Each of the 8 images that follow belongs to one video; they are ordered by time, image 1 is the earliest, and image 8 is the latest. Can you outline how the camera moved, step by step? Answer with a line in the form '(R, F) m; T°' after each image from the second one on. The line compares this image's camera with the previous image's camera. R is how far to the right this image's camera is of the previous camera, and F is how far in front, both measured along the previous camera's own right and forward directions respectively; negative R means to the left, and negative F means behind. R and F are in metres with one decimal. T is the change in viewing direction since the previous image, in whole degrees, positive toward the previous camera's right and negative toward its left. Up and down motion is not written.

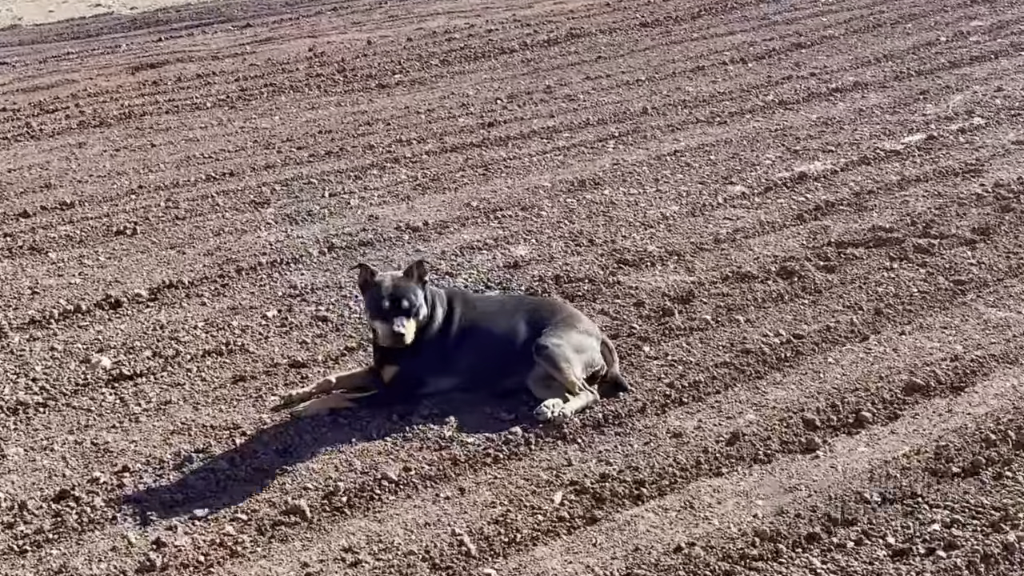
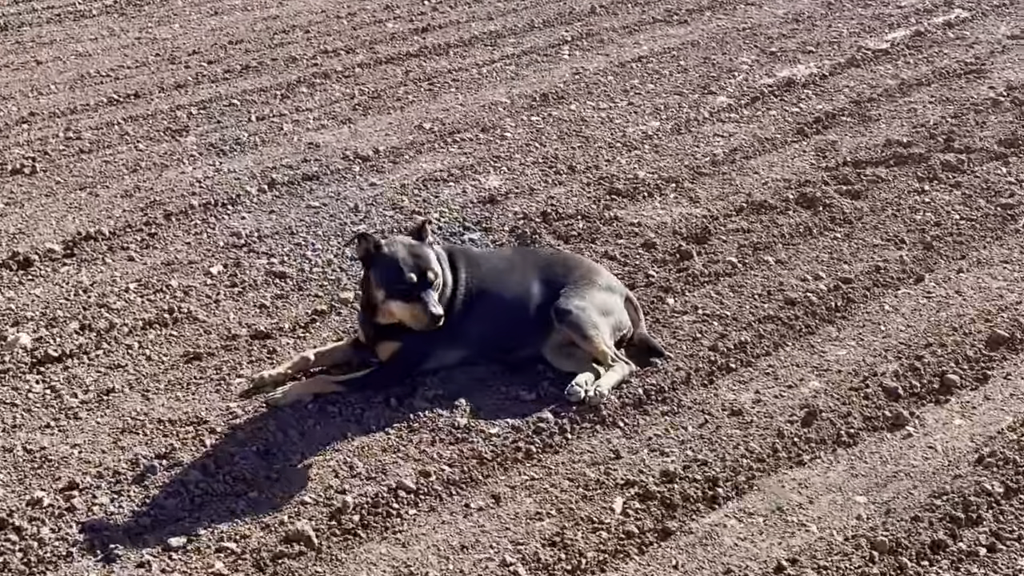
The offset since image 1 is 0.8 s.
(-0.7, +1.3) m; +5°
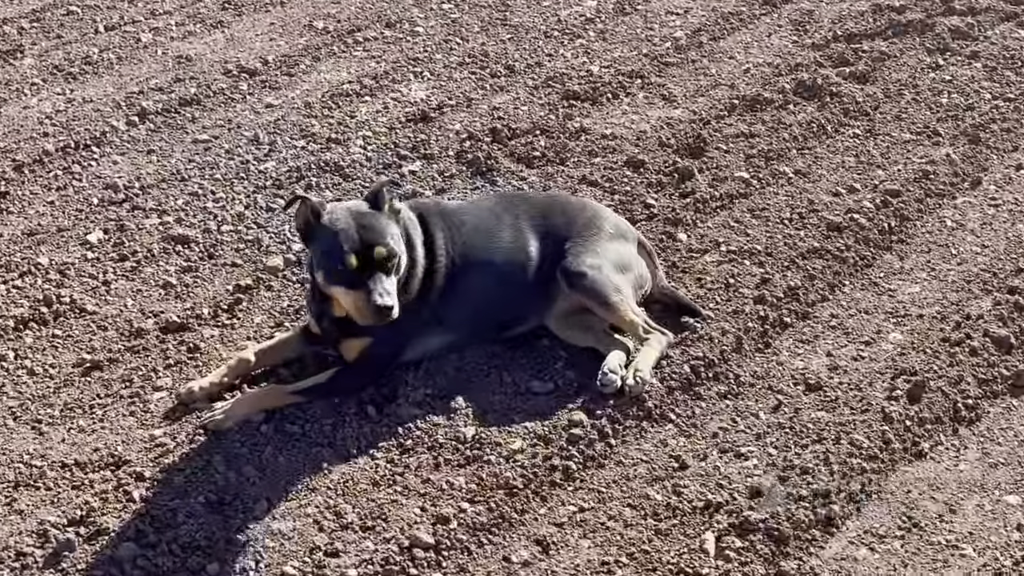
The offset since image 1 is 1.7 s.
(-0.6, +1.5) m; +6°
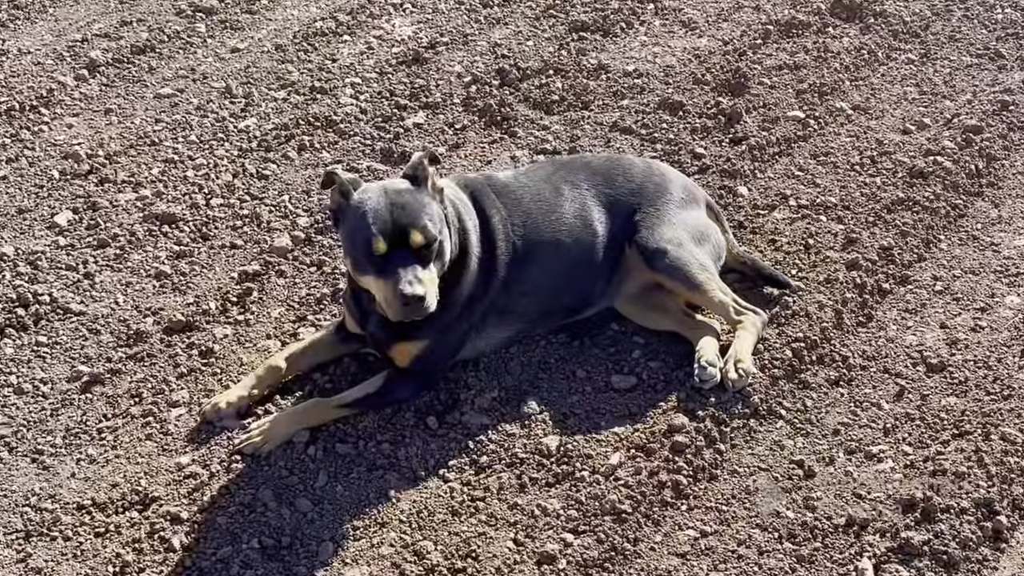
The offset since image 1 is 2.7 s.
(-0.6, +0.7) m; +4°
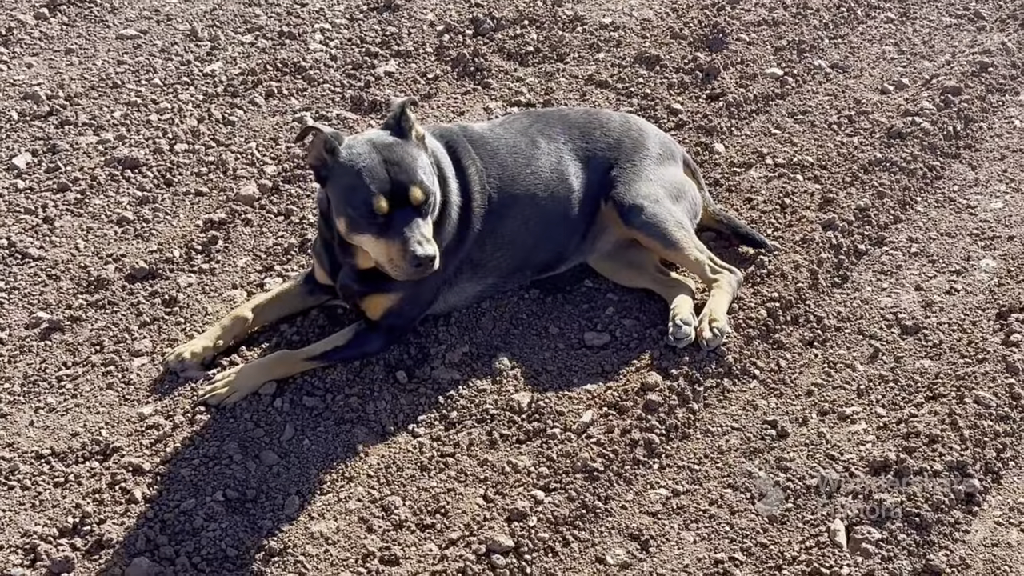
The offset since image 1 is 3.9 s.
(0.0, +0.1) m; +2°
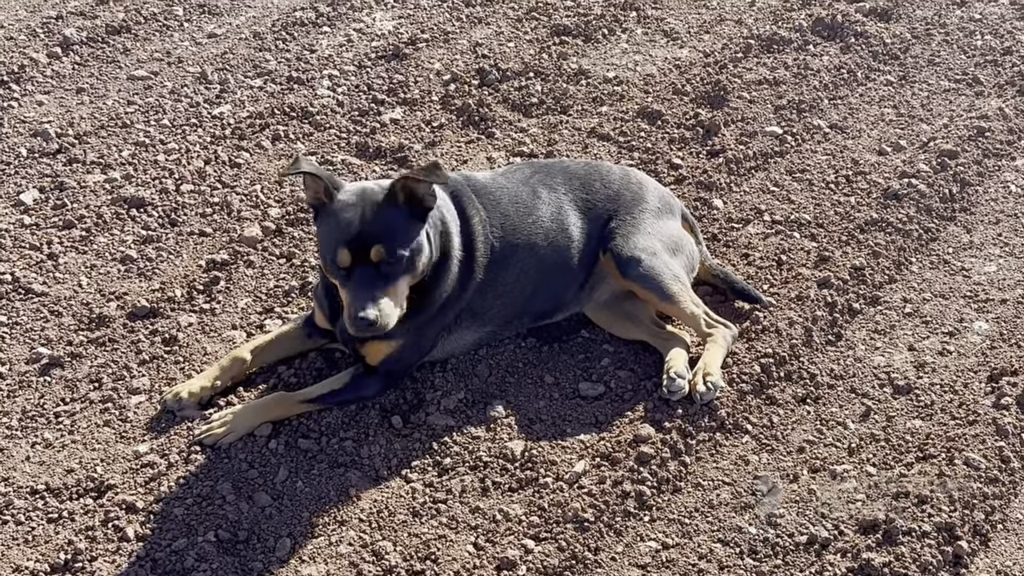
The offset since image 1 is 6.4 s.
(0.0, 0.0) m; 0°
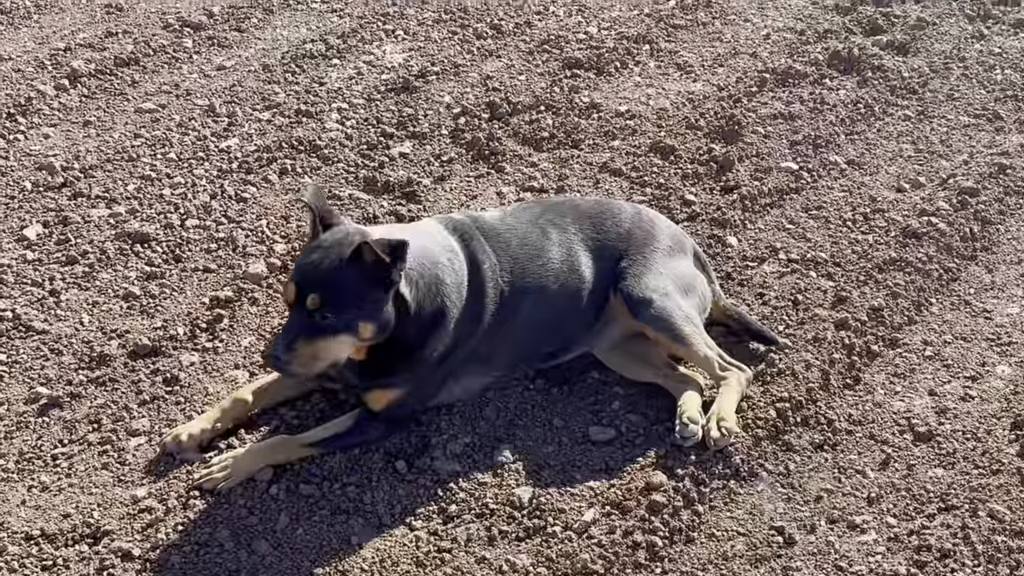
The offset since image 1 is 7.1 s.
(0.0, +0.1) m; -1°
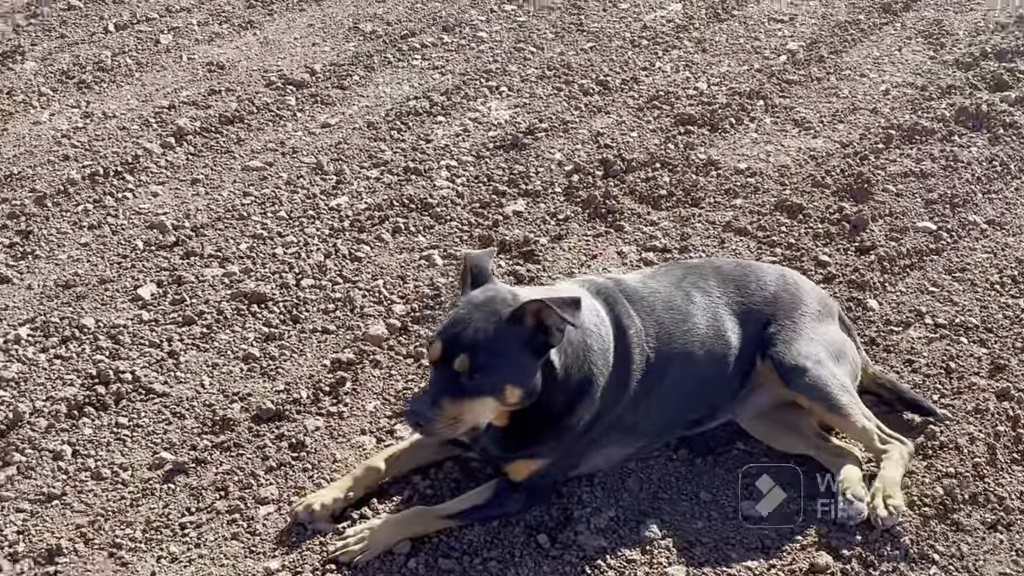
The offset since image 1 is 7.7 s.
(-0.3, +0.2) m; -2°
